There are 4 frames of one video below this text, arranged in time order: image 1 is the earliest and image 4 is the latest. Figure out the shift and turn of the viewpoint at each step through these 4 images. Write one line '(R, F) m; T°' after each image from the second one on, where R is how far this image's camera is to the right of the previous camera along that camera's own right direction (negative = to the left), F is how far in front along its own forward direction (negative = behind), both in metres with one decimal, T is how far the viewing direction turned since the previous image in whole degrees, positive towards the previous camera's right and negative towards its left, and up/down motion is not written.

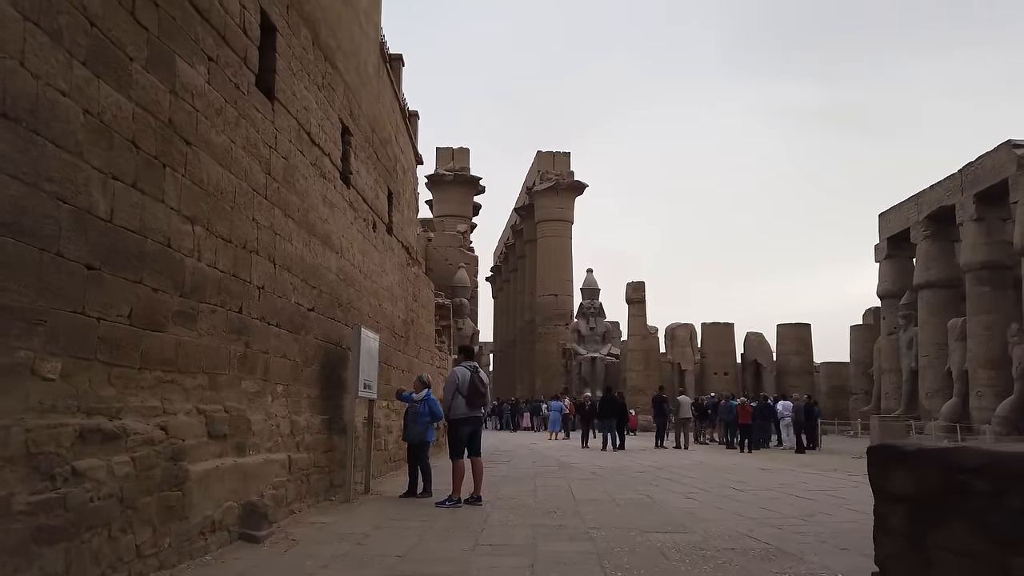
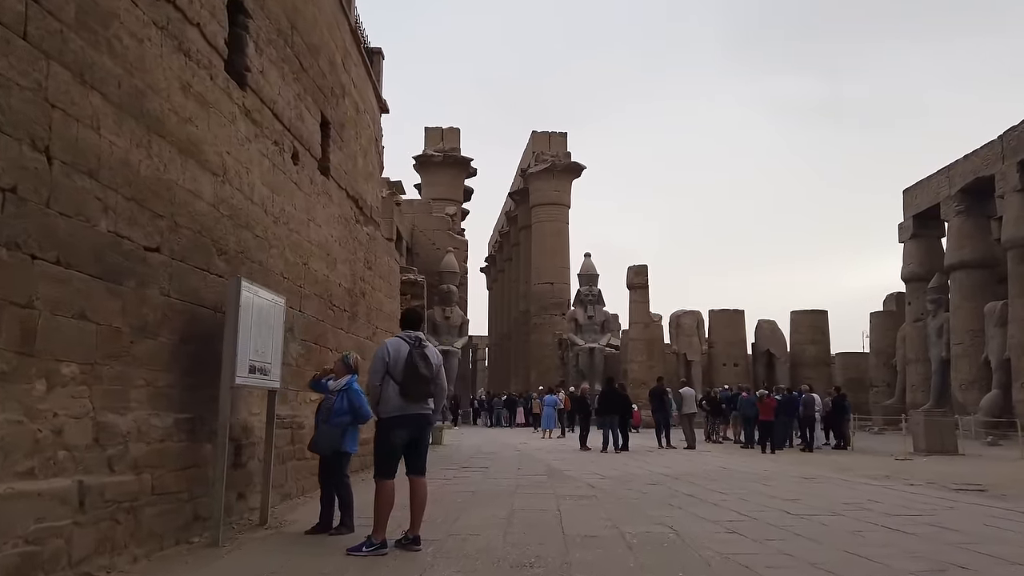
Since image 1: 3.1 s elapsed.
(+0.2, +2.3) m; 0°
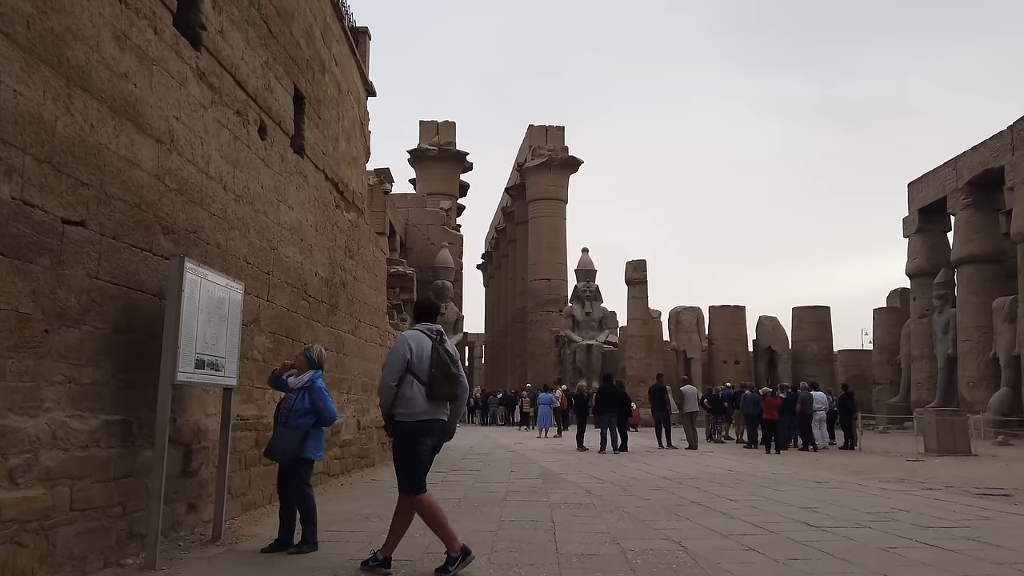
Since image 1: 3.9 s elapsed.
(+0.1, +0.6) m; 0°
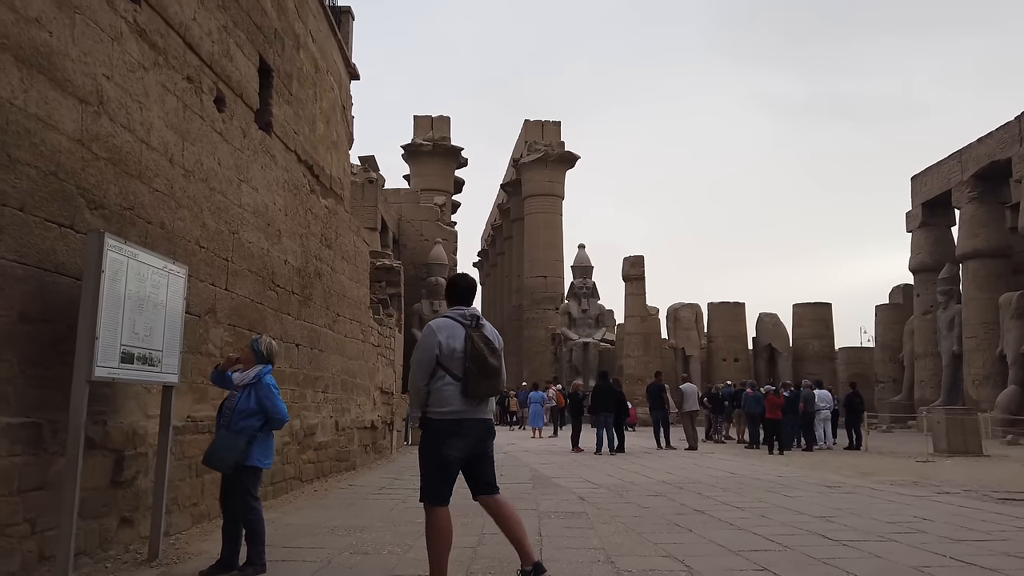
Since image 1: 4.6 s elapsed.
(+0.1, +0.6) m; 0°
